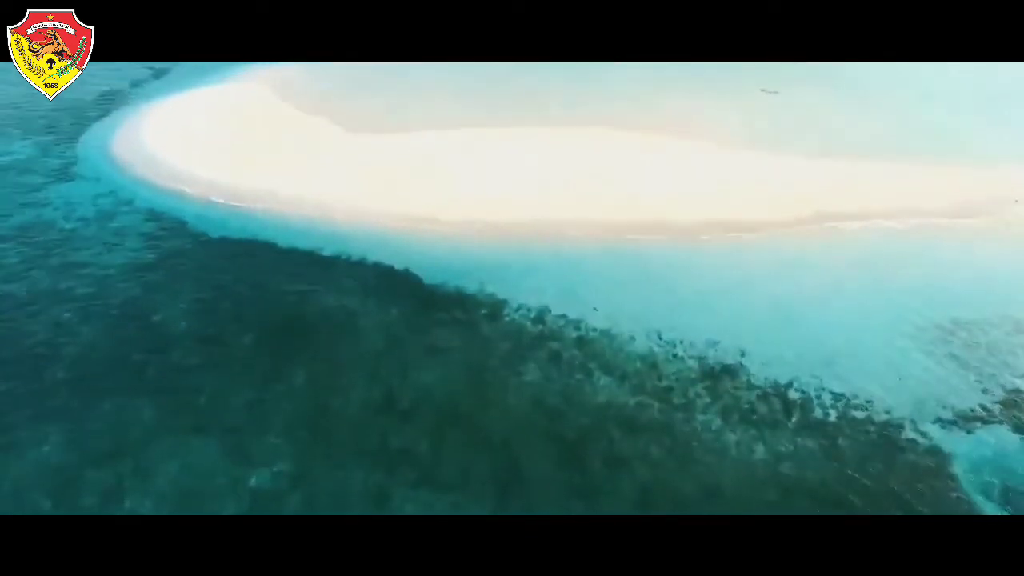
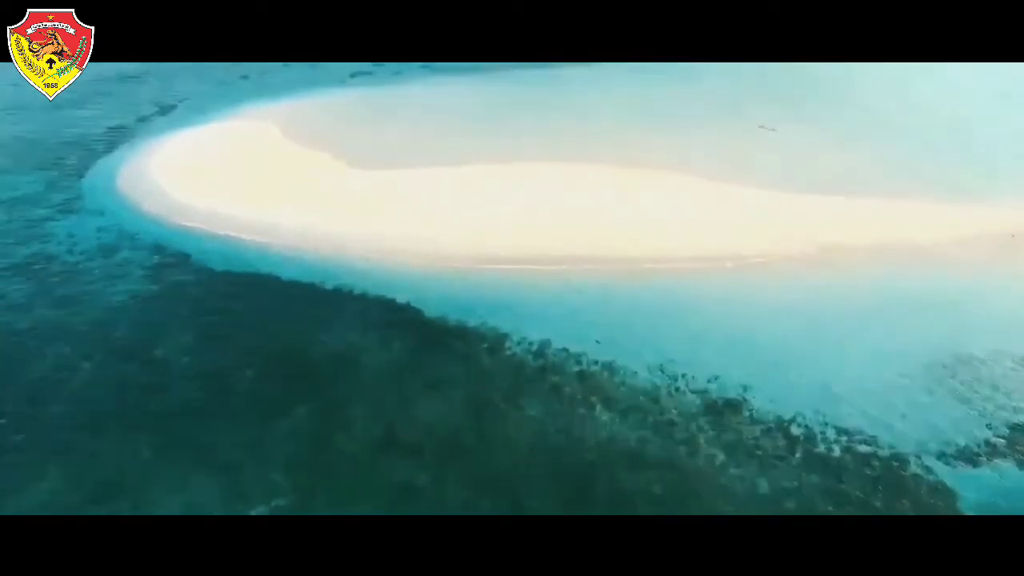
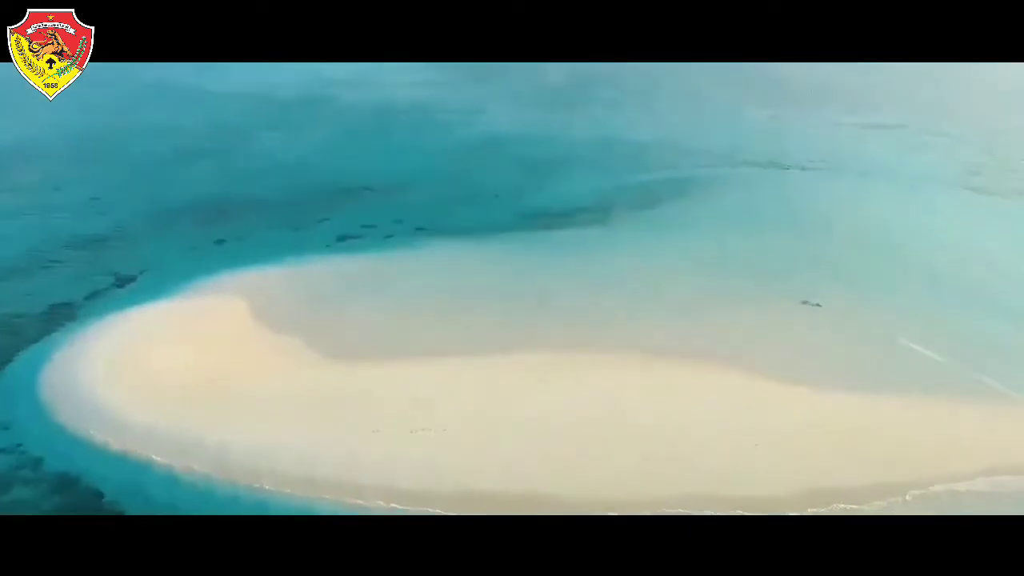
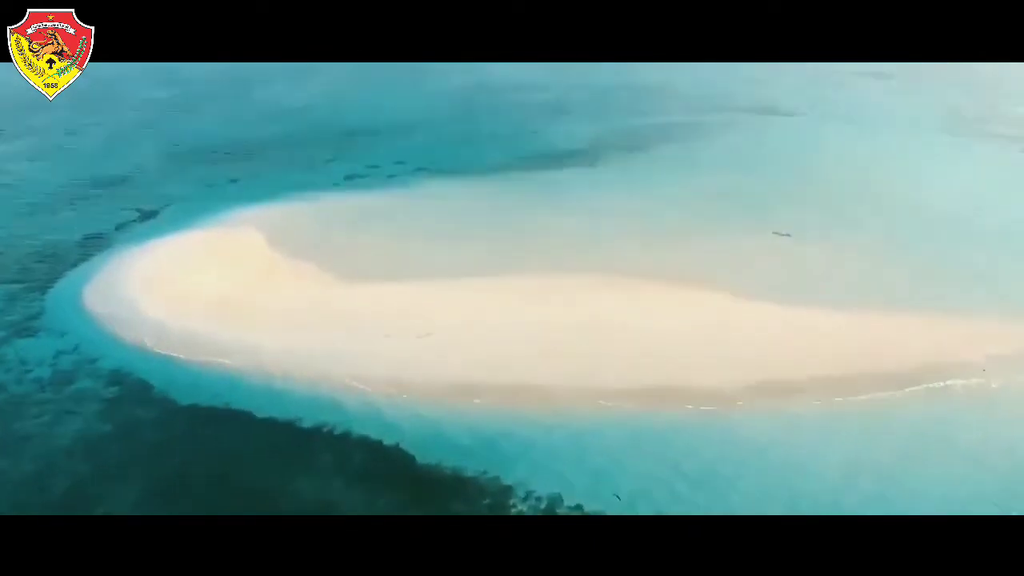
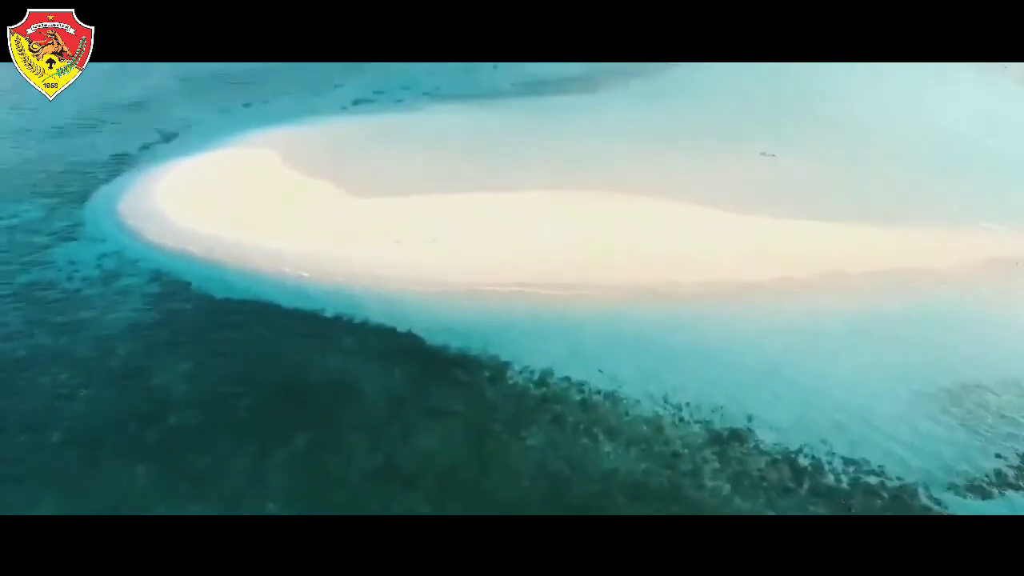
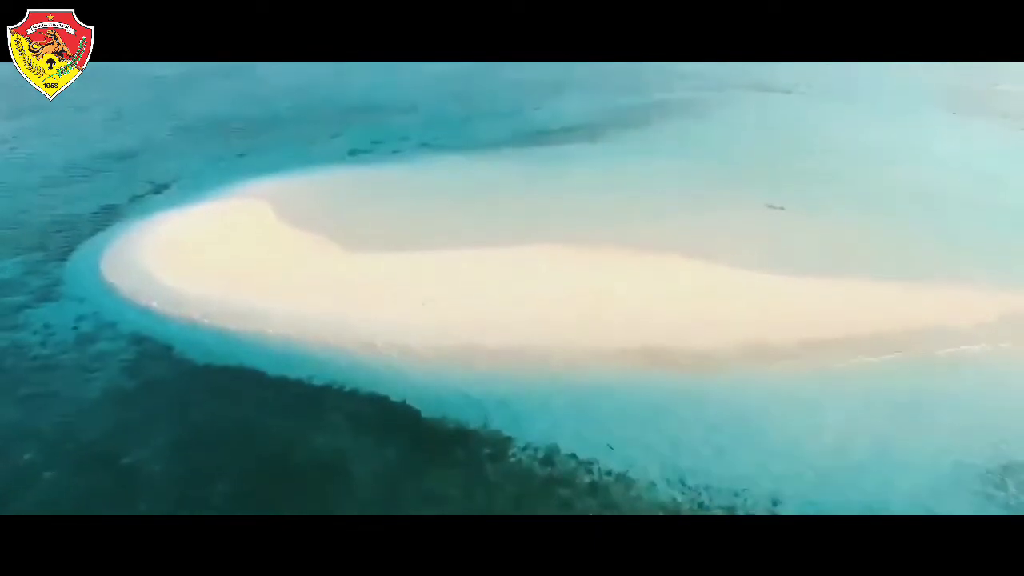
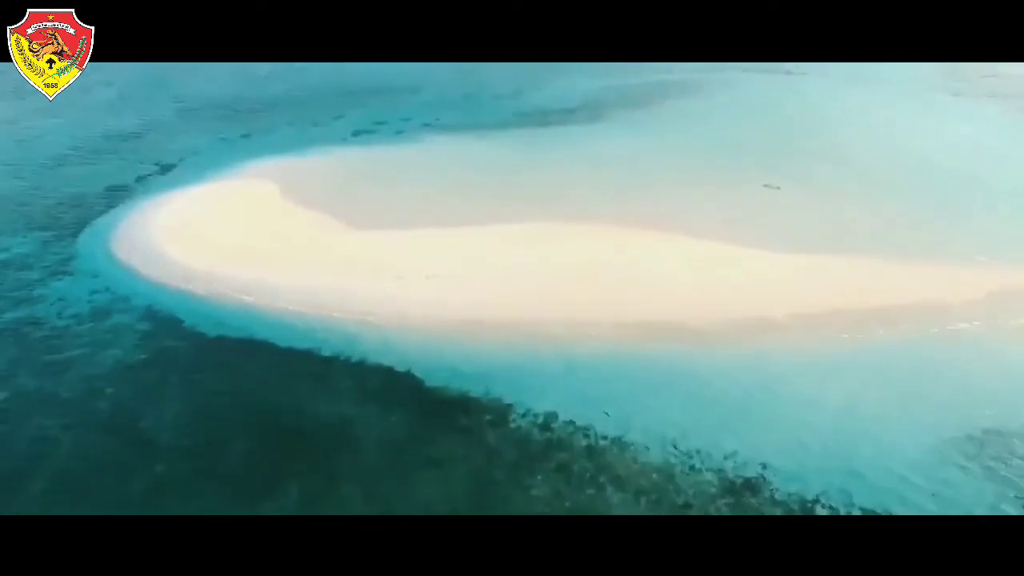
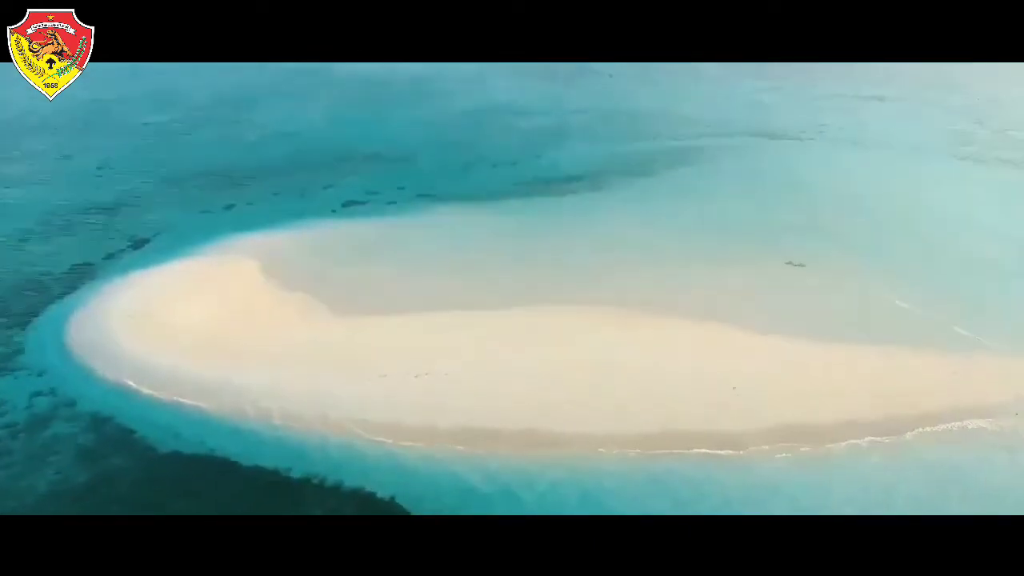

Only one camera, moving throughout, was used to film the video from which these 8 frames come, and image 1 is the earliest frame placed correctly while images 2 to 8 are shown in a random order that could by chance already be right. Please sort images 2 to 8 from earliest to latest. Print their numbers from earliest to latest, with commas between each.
2, 5, 7, 6, 4, 8, 3
